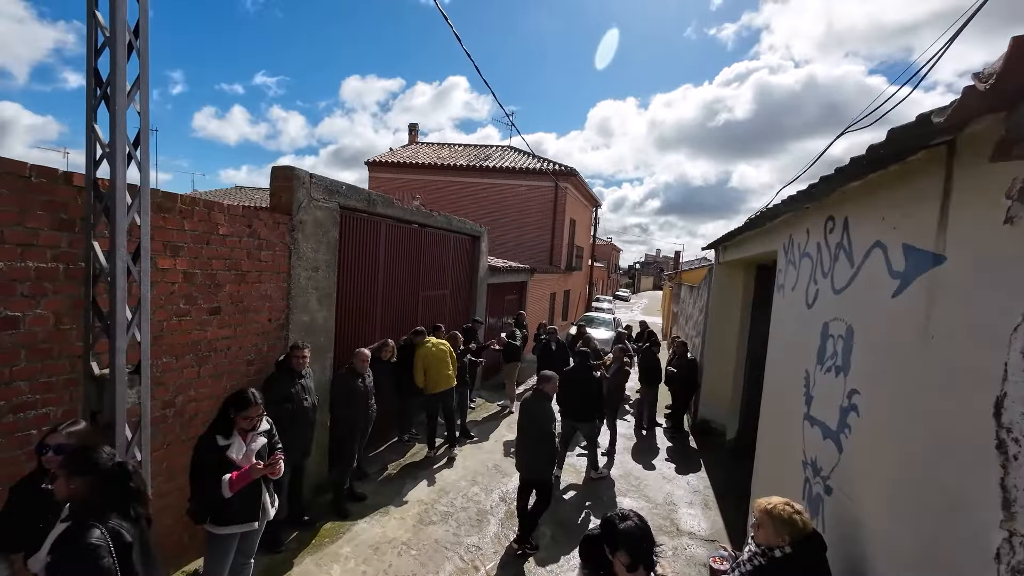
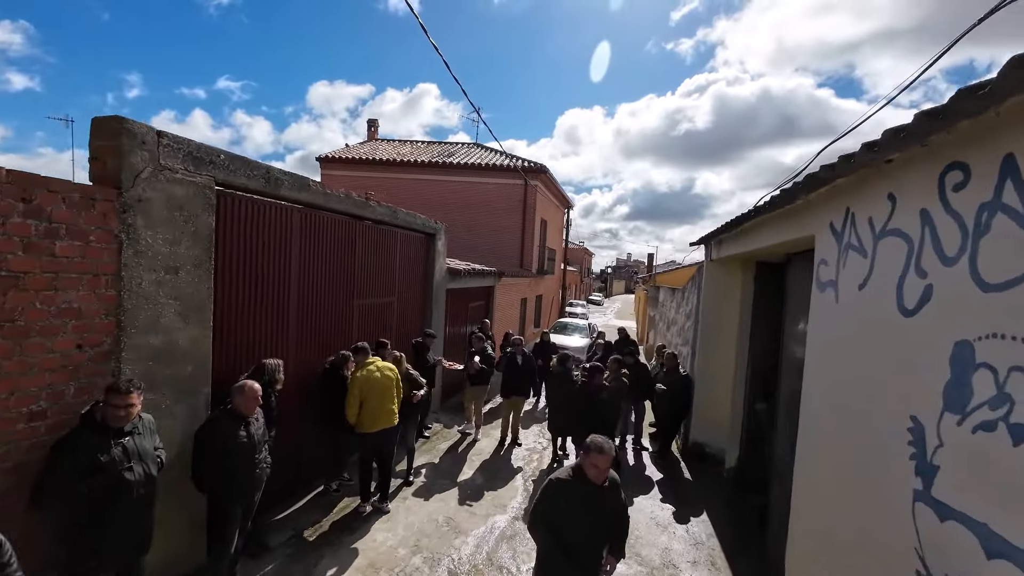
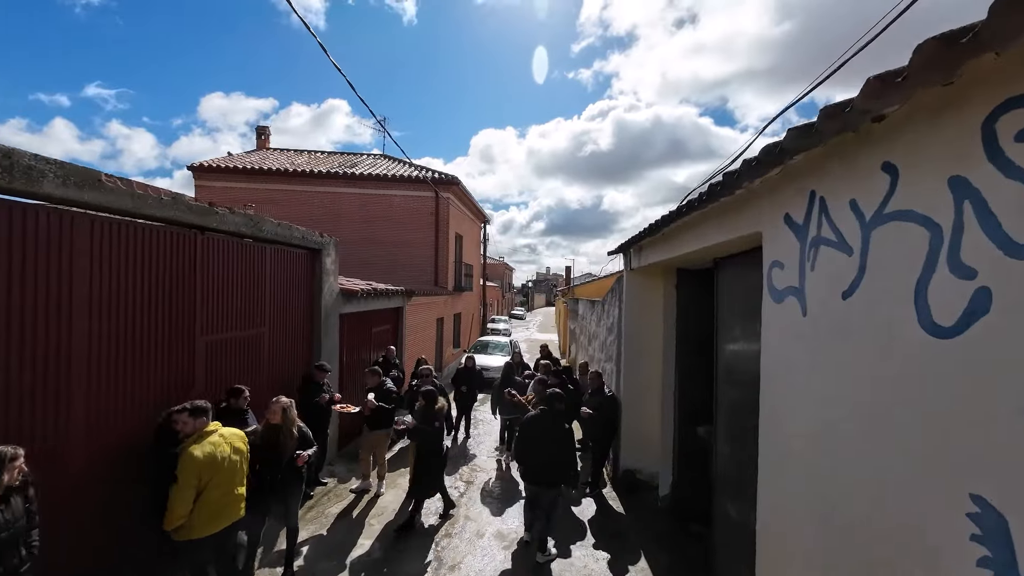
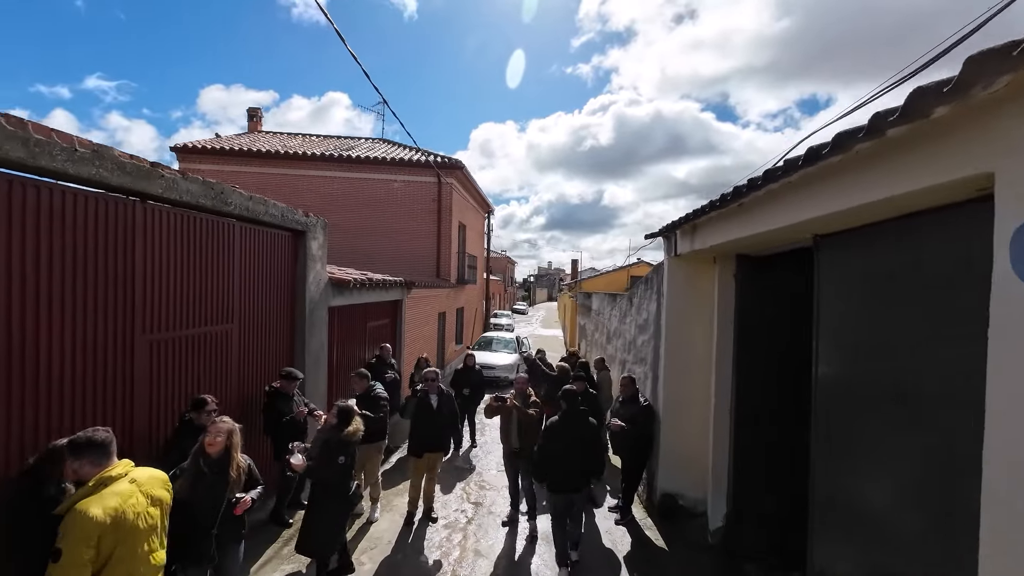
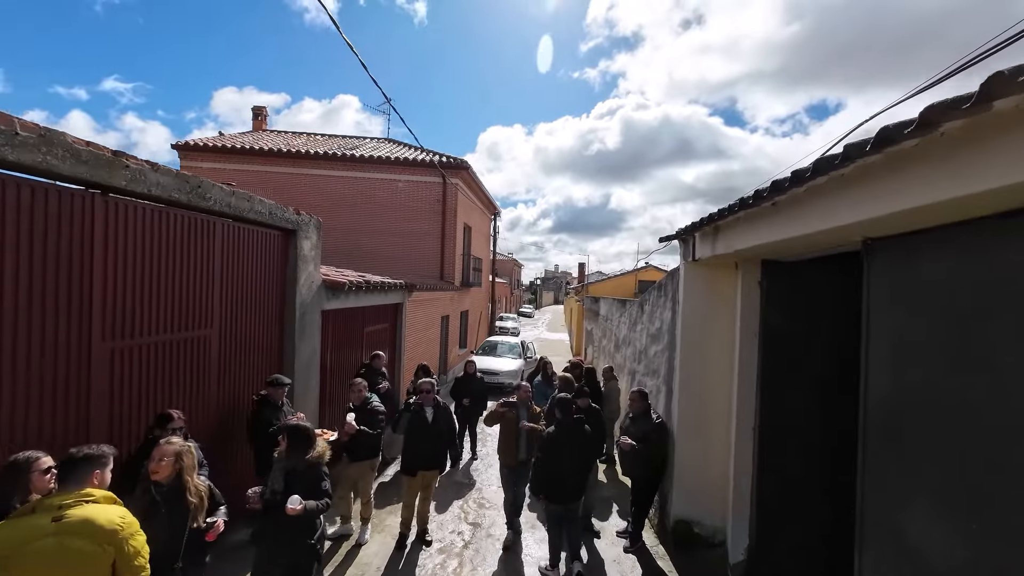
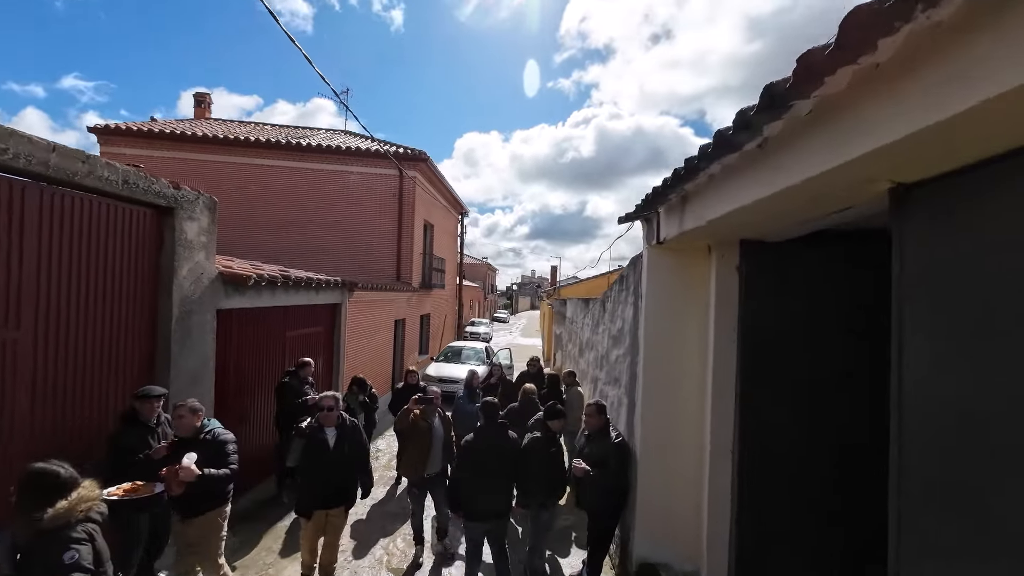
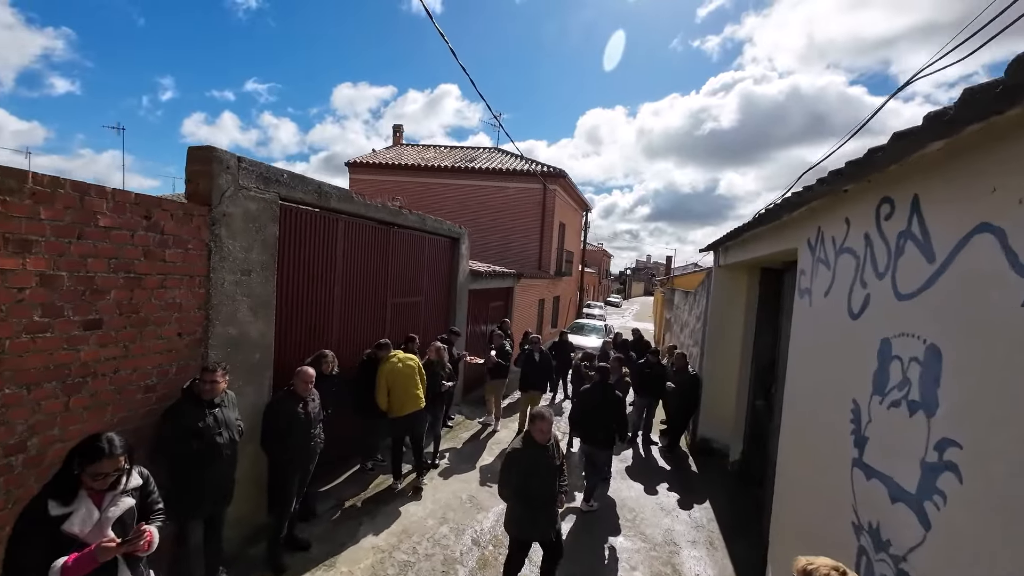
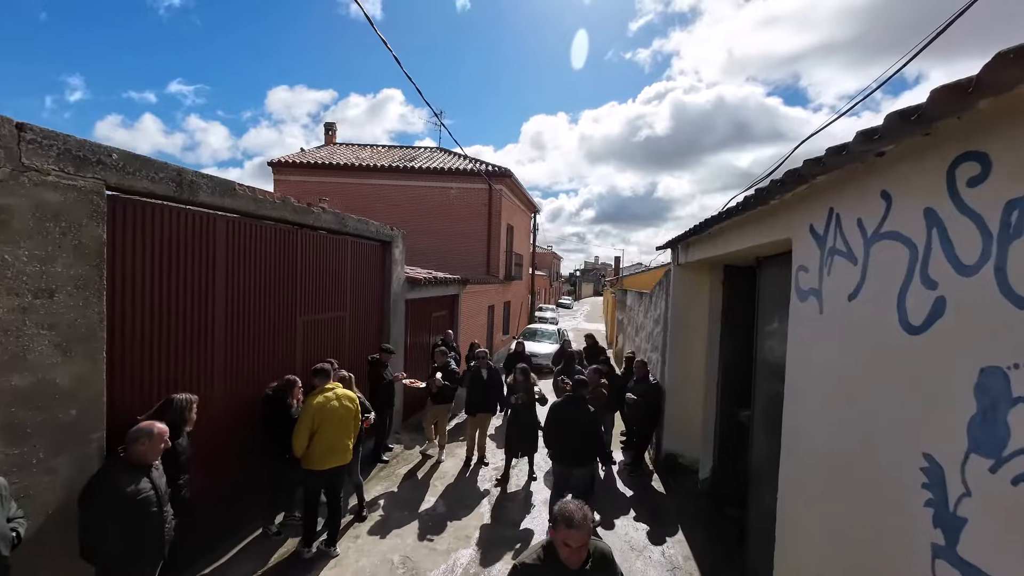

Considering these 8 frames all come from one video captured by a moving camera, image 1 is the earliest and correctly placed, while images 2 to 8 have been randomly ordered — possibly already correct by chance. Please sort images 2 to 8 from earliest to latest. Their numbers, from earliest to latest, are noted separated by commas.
7, 2, 8, 3, 4, 5, 6
